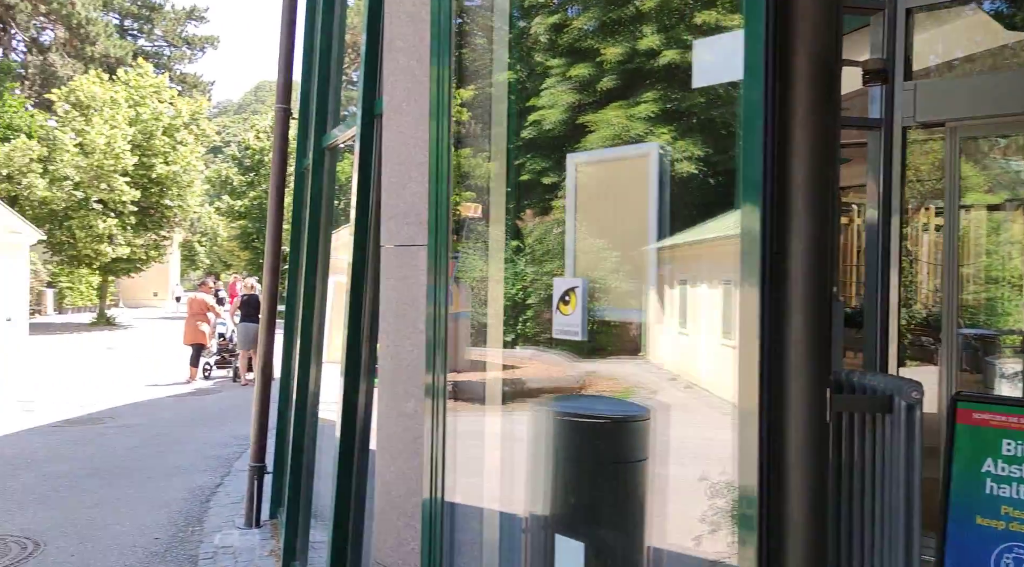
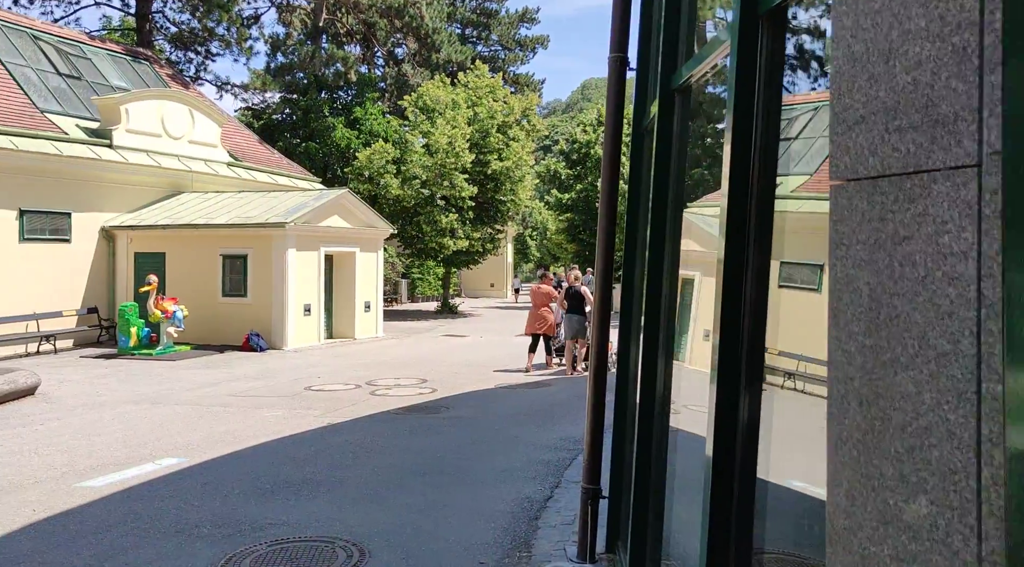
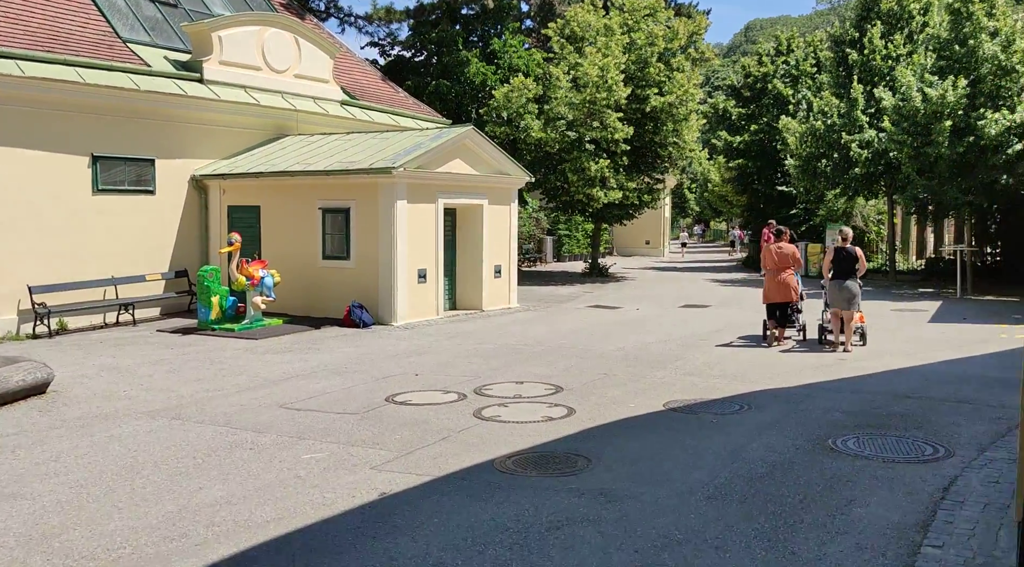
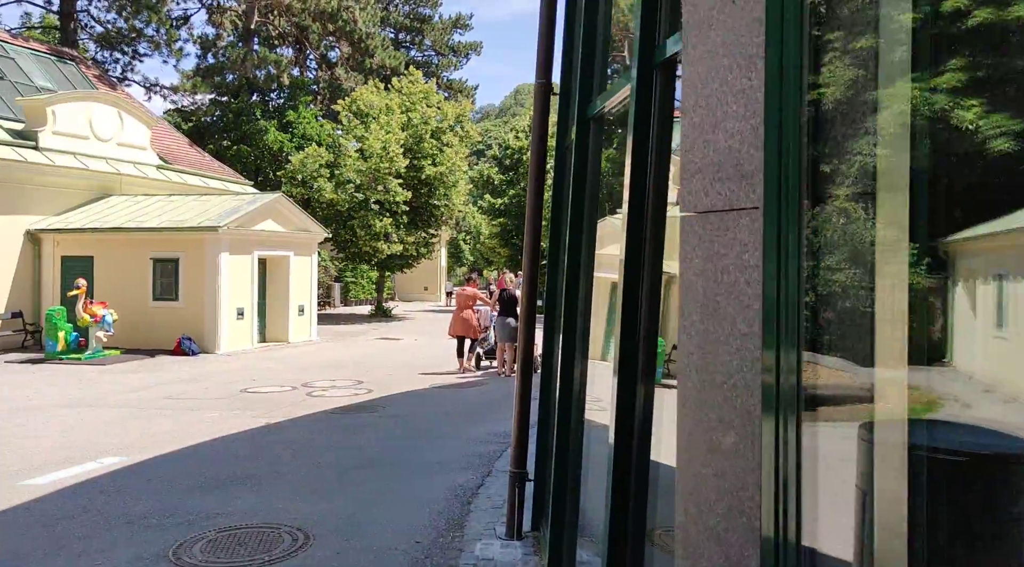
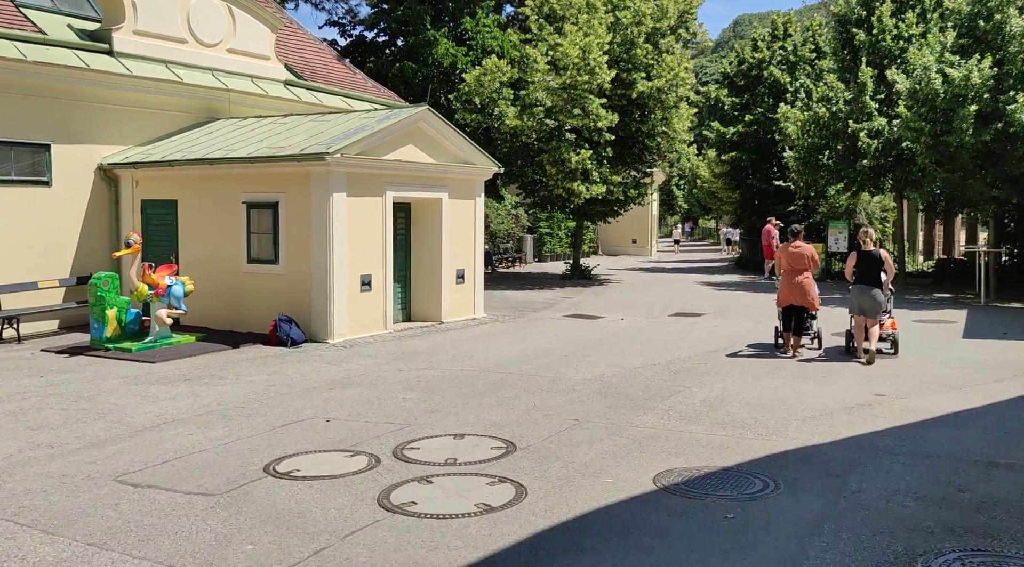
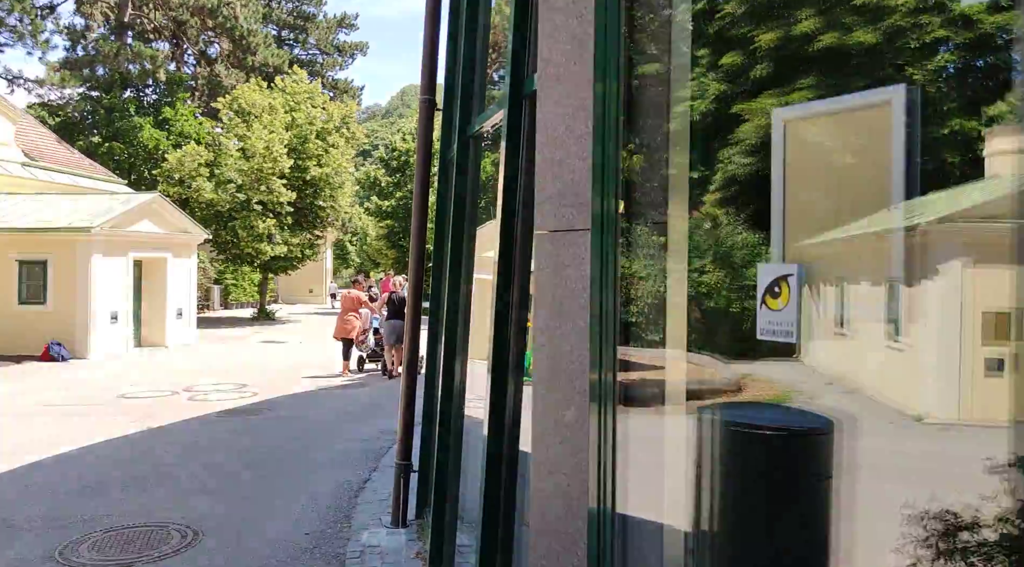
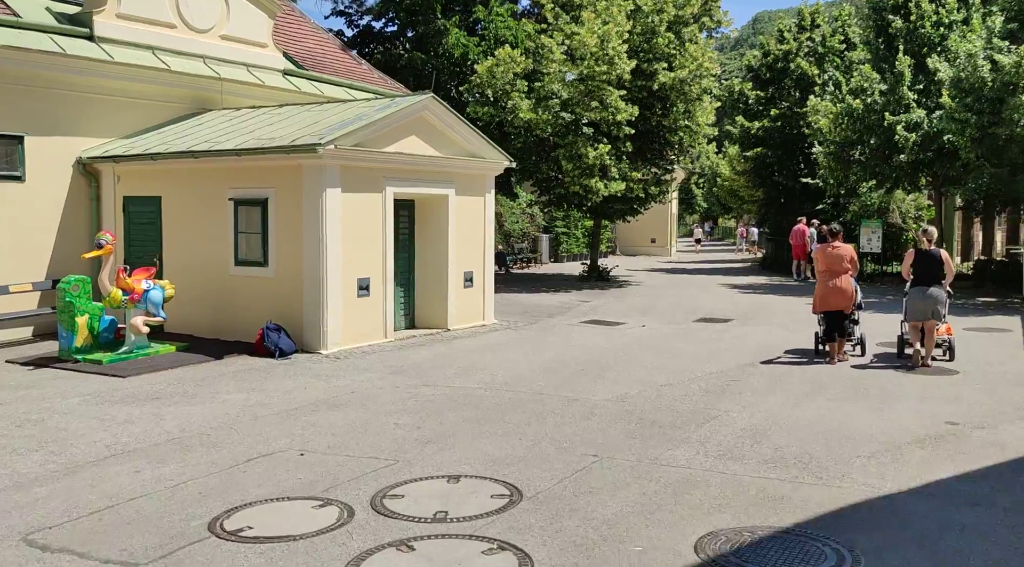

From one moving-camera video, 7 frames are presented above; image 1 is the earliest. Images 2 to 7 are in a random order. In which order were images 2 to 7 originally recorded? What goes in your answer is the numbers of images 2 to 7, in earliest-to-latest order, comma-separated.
6, 4, 2, 3, 5, 7
